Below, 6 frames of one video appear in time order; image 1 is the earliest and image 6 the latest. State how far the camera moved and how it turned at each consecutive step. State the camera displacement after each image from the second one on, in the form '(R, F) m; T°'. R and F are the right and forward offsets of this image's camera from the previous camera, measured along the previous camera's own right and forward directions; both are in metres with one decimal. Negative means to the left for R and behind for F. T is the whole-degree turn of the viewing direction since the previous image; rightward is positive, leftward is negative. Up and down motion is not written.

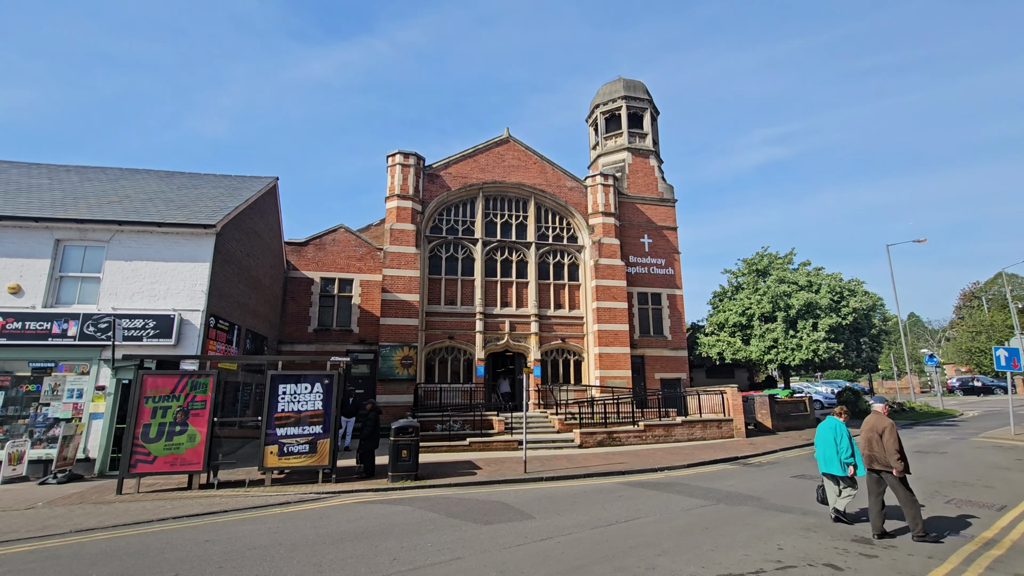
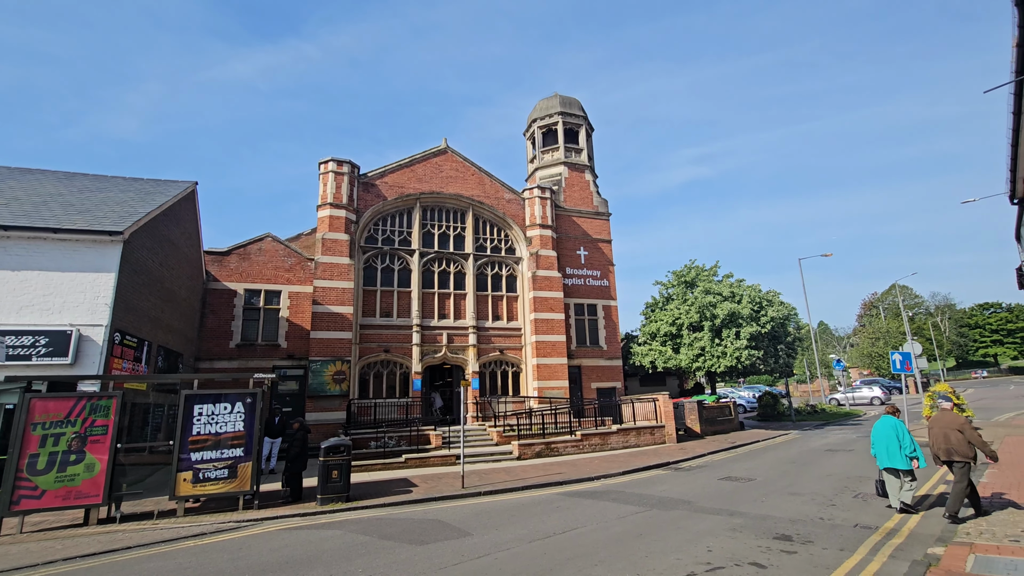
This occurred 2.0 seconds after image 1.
(+0.1, +0.1) m; +7°
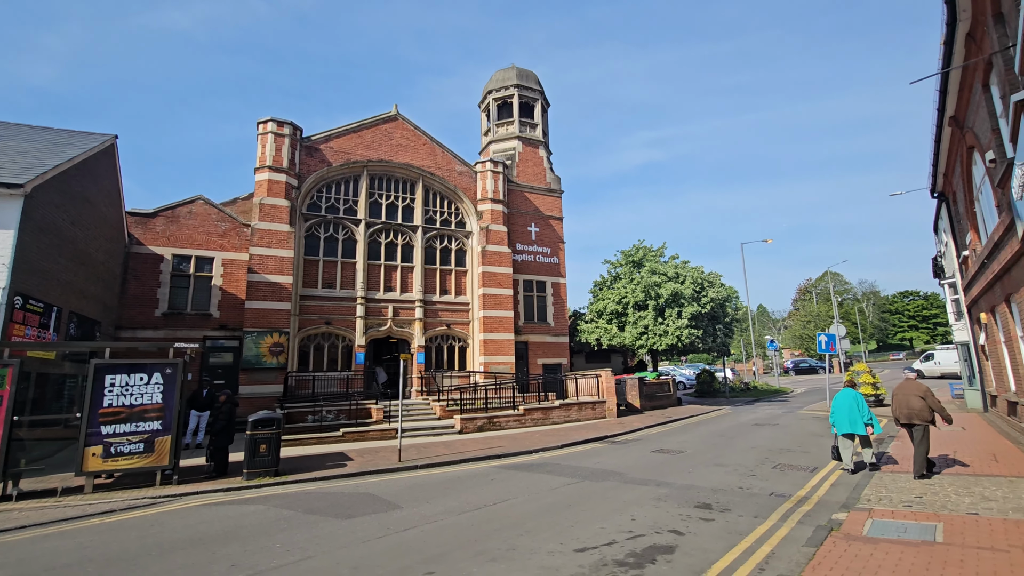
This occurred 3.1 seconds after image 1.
(+0.3, +0.2) m; +5°
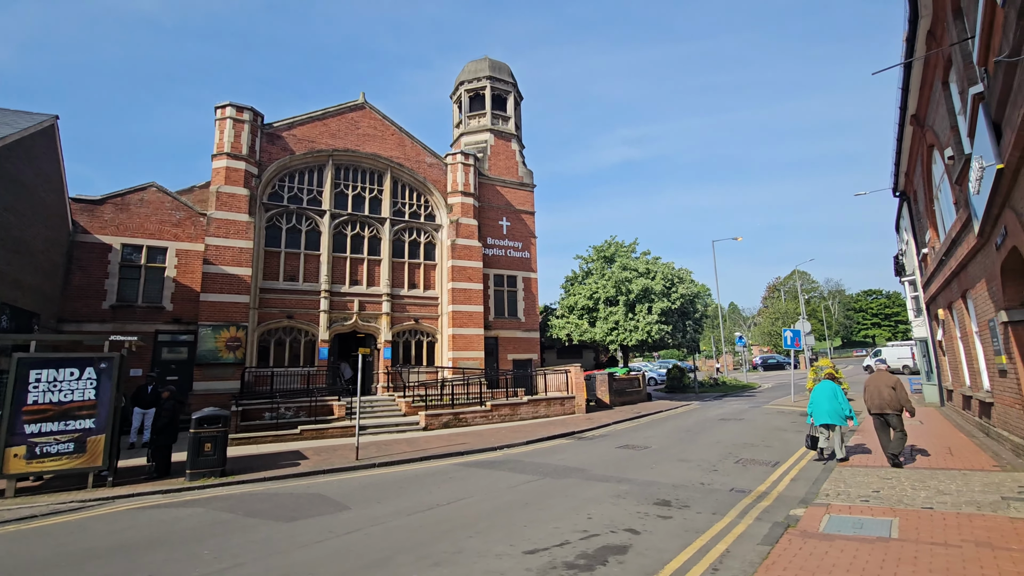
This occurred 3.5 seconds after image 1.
(+0.3, +0.4) m; +3°
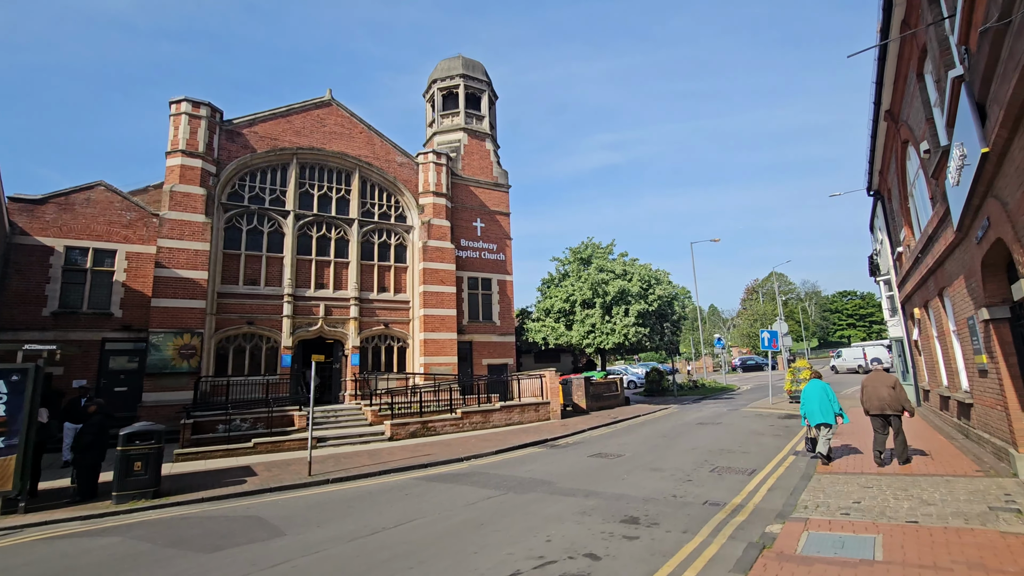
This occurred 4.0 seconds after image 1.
(+0.4, +0.7) m; +2°
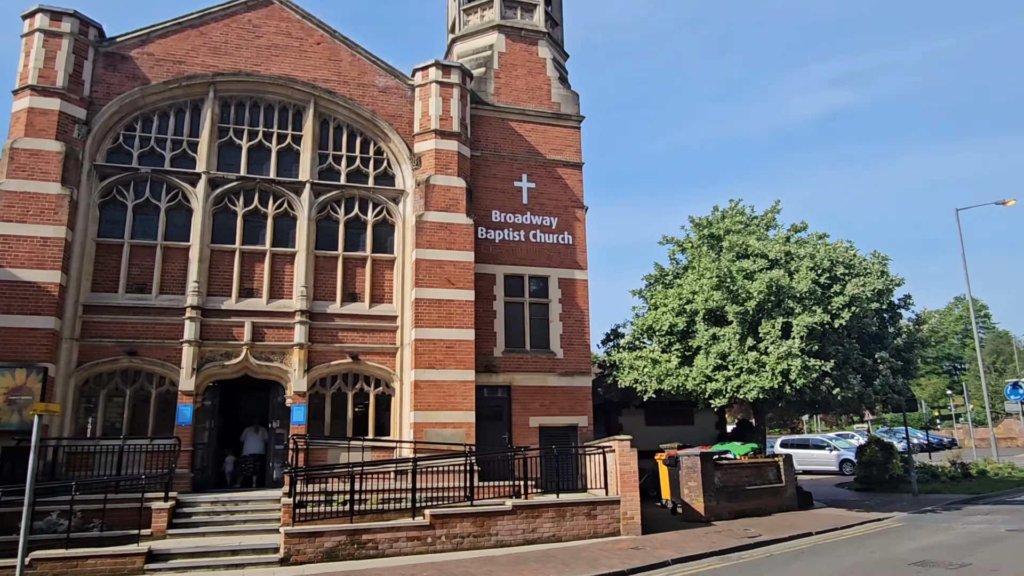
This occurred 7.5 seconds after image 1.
(+2.3, +10.9) m; -17°
